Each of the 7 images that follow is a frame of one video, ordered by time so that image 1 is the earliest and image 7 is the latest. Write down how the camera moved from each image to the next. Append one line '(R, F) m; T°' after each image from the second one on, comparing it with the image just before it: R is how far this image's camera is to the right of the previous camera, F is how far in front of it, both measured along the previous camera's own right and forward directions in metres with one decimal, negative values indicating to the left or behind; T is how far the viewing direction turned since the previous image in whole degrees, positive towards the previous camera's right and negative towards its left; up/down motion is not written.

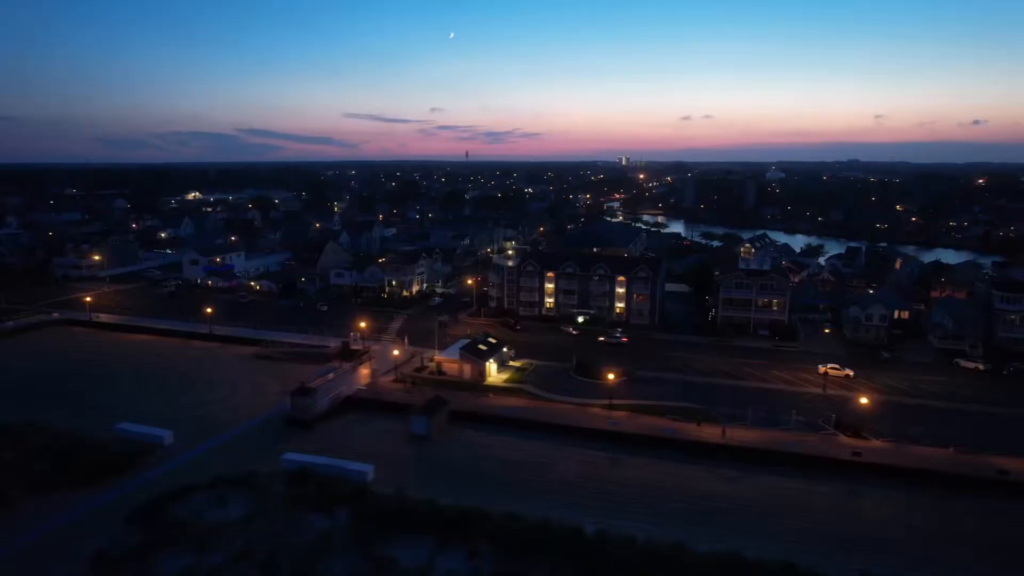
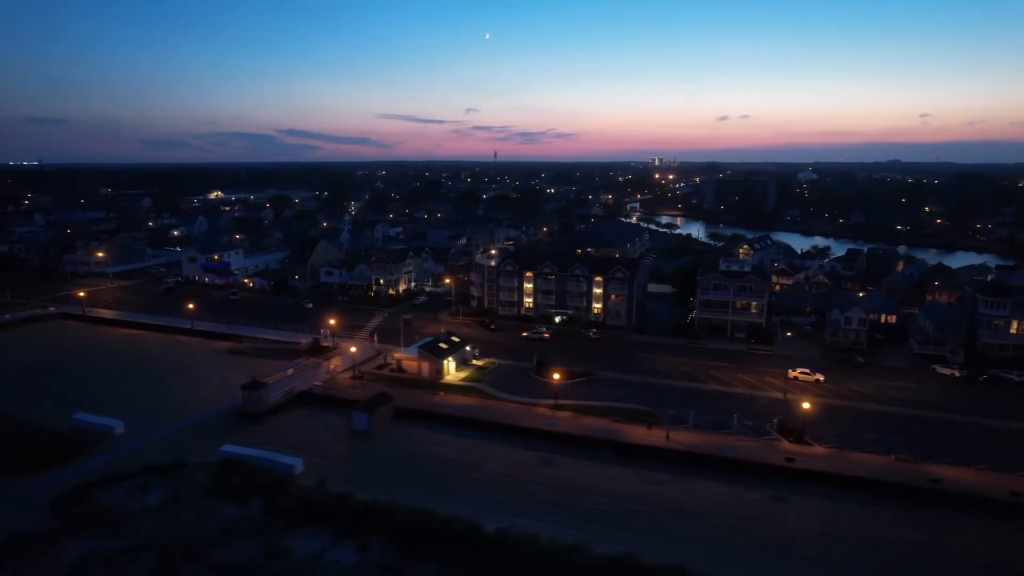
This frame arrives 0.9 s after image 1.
(+2.6, 0.0) m; -3°
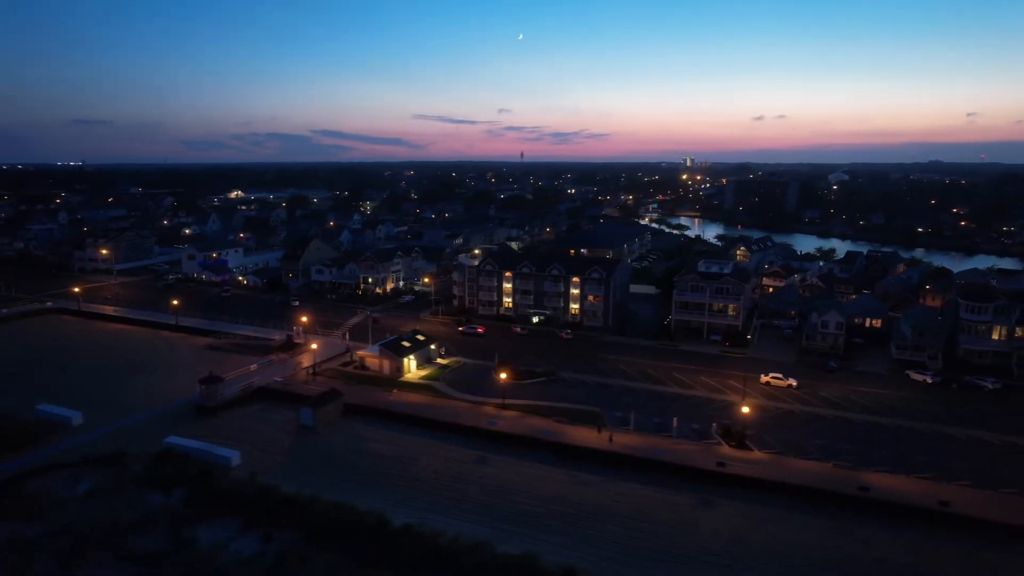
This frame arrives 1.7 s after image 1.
(+2.4, 0.0) m; -3°
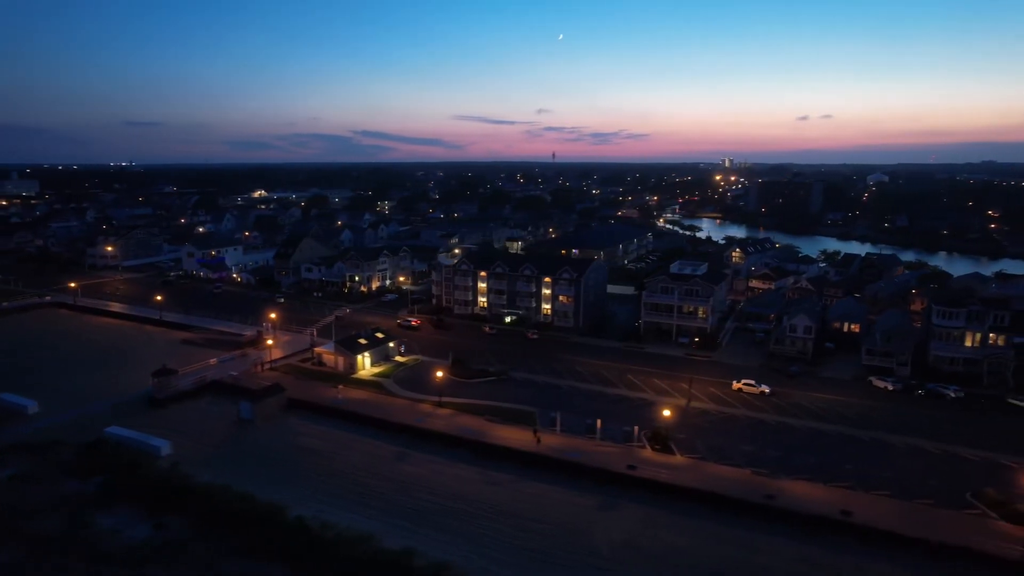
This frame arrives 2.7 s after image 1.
(+3.0, 0.0) m; -3°
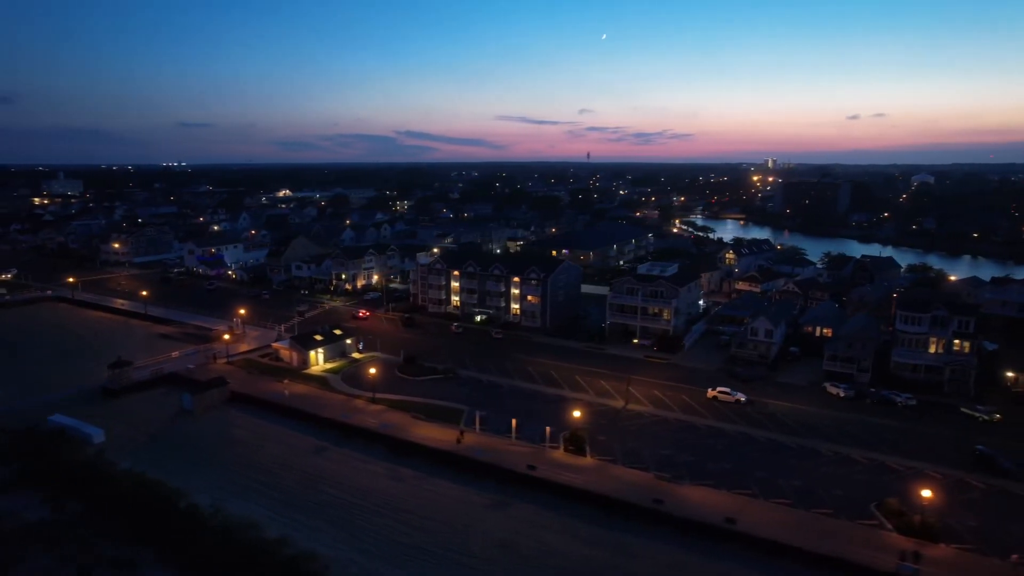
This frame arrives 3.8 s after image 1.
(+3.2, 0.0) m; -3°
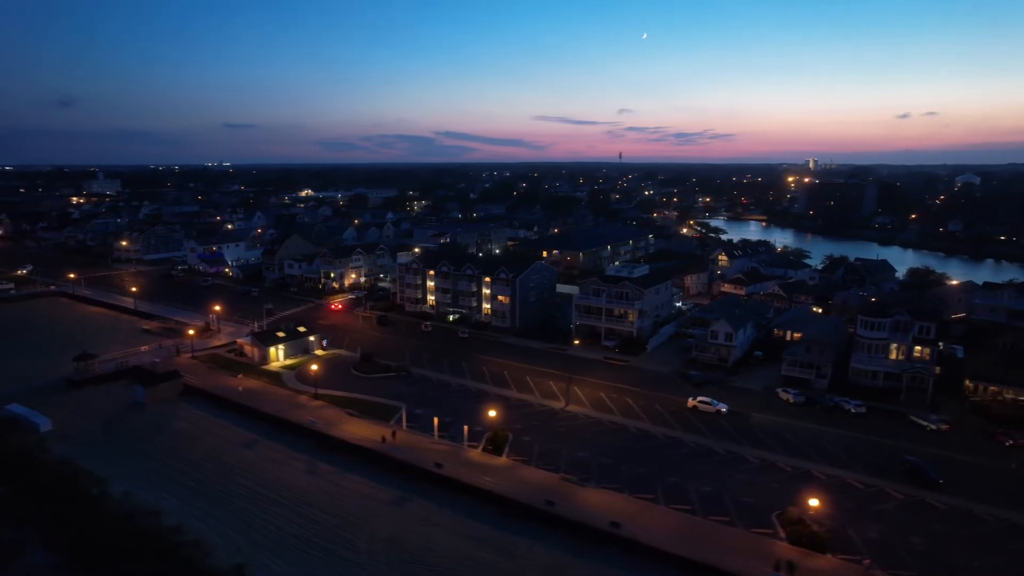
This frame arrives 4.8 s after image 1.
(+3.0, 0.0) m; -3°
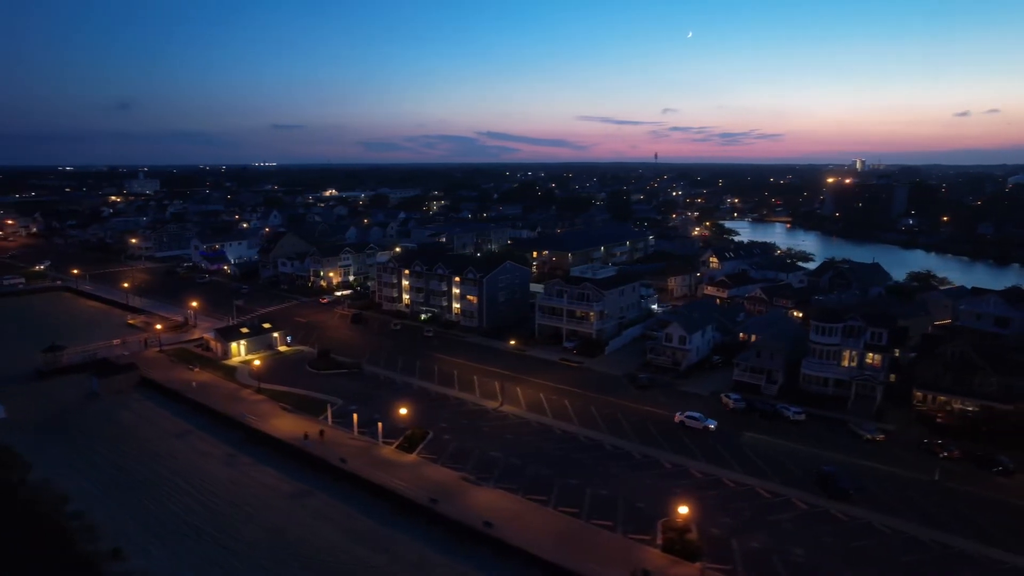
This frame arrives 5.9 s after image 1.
(+3.2, 0.0) m; -3°
